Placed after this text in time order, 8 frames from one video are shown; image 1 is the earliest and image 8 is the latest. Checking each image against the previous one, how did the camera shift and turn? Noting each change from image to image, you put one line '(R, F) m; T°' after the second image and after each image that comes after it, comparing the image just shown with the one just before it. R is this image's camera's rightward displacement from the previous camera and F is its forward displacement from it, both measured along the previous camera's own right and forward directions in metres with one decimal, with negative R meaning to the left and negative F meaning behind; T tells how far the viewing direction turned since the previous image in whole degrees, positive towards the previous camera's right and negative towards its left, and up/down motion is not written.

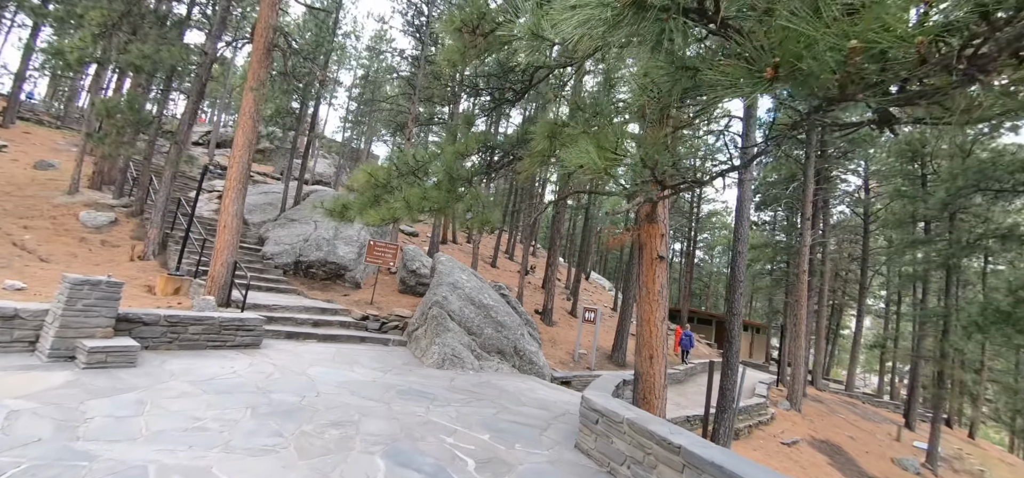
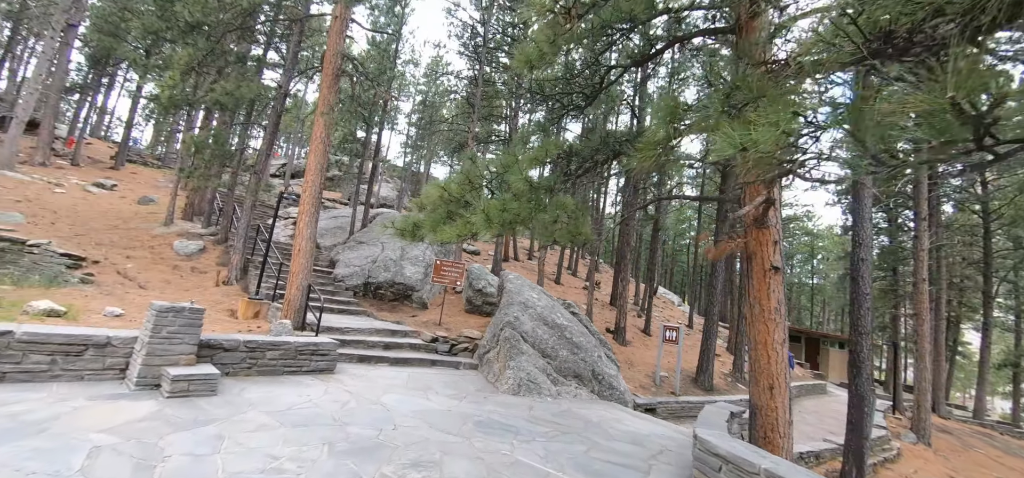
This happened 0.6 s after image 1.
(-0.3, +0.4) m; -7°
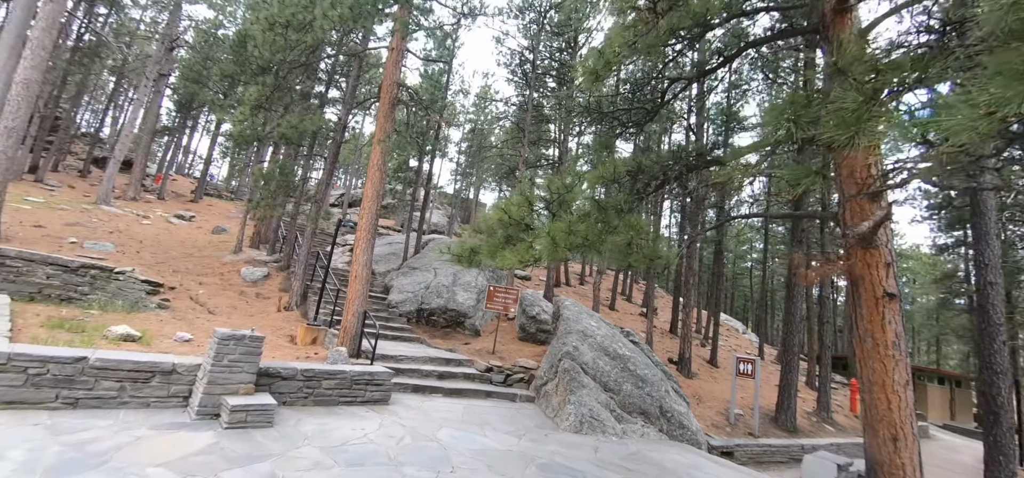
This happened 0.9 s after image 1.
(-0.2, +0.3) m; -6°
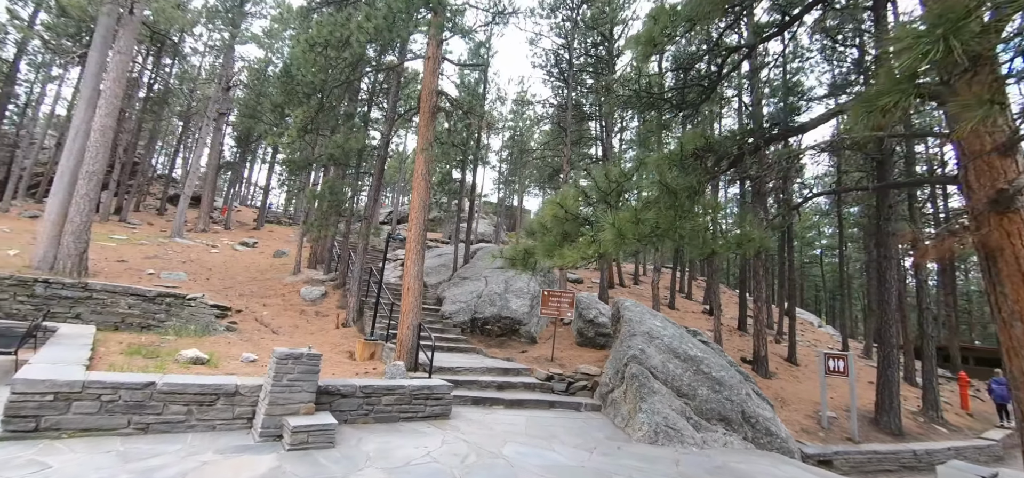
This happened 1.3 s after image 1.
(-0.1, +0.3) m; -6°
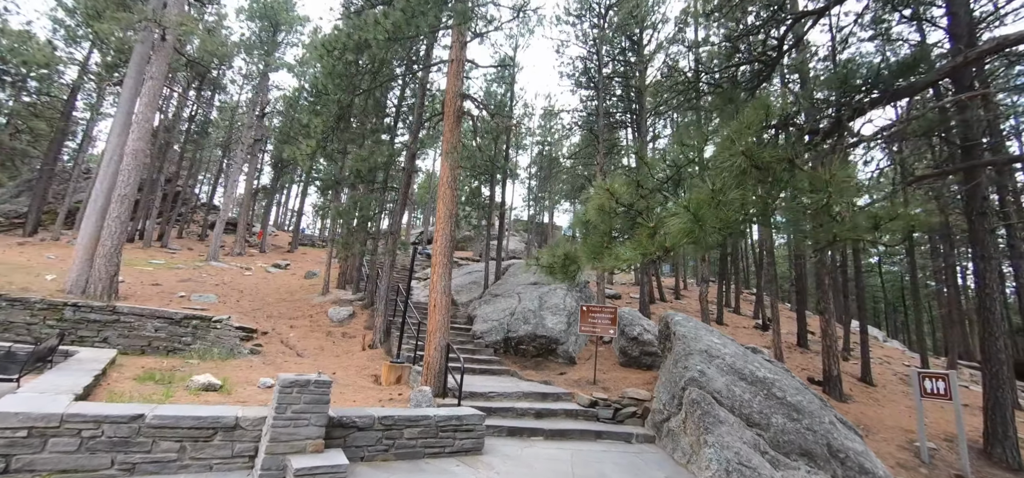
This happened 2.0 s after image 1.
(-0.1, +0.6) m; -4°
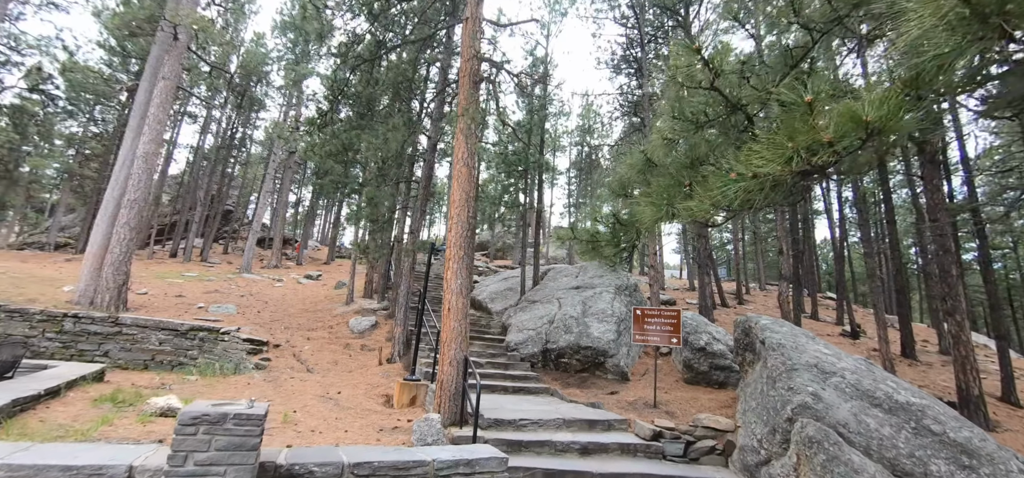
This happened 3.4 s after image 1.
(+0.1, +1.3) m; -6°
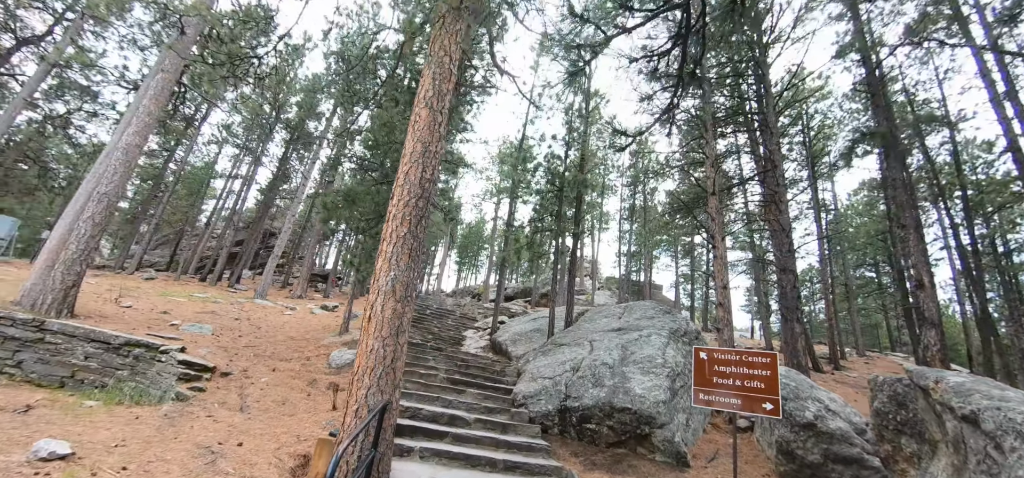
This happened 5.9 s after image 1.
(+0.6, +2.2) m; -7°
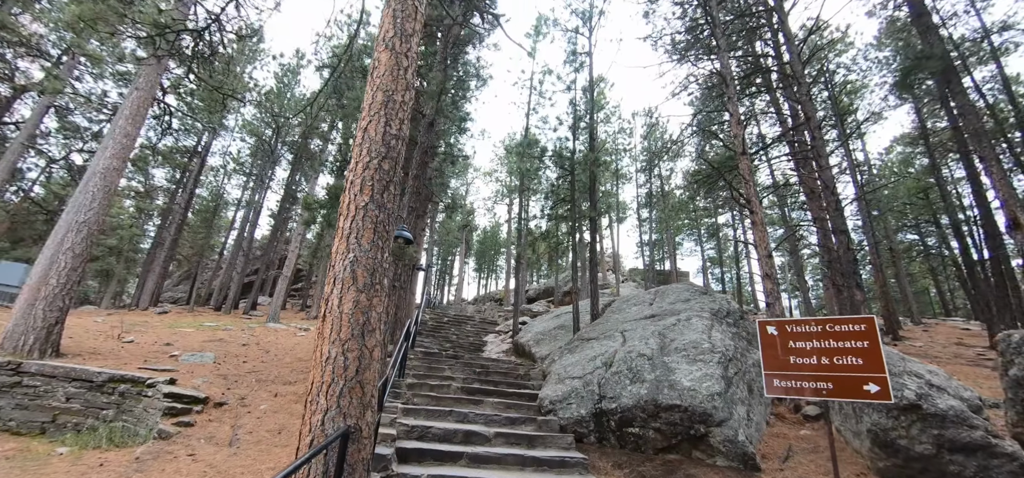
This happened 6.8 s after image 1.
(+0.1, +0.8) m; -2°
